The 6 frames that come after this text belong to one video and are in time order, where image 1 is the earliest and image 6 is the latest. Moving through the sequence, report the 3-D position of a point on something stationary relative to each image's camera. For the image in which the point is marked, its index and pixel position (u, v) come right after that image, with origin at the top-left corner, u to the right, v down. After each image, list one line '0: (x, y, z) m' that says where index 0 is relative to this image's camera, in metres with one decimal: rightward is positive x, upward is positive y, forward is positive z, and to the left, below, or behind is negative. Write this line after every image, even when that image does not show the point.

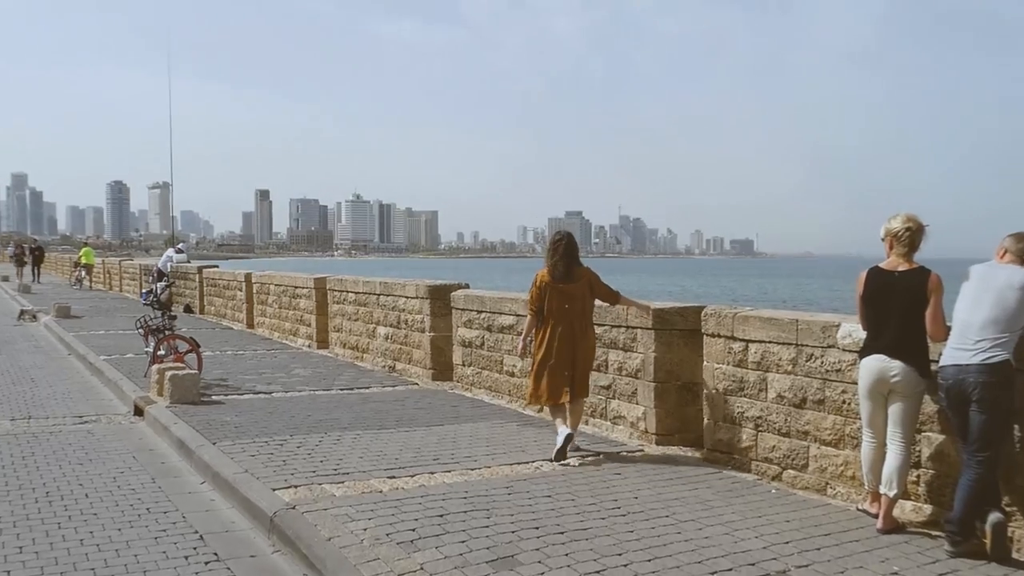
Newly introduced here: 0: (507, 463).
0: (0.0, -1.4, +7.3) m
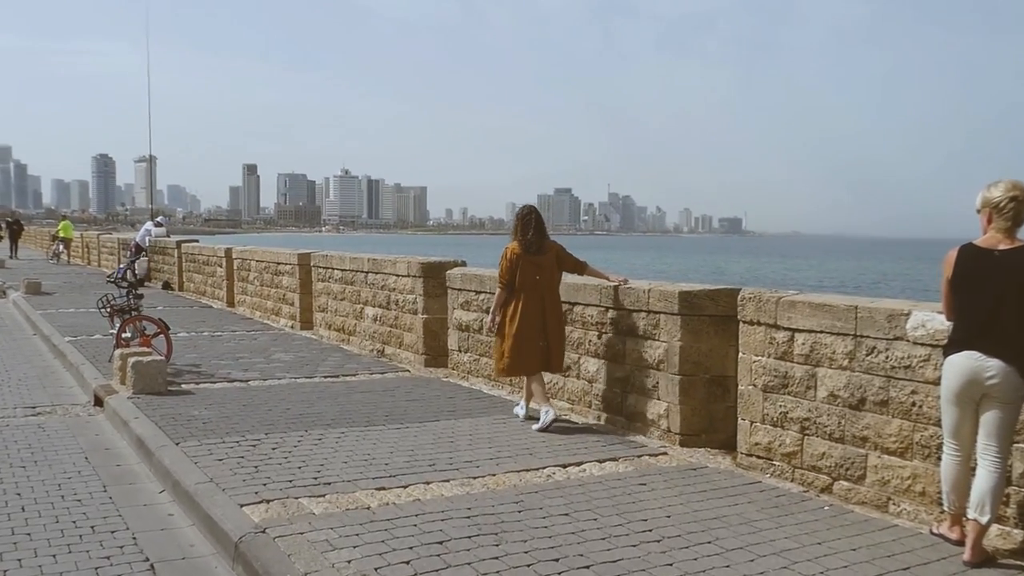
0: (0.0, -1.3, +6.3) m
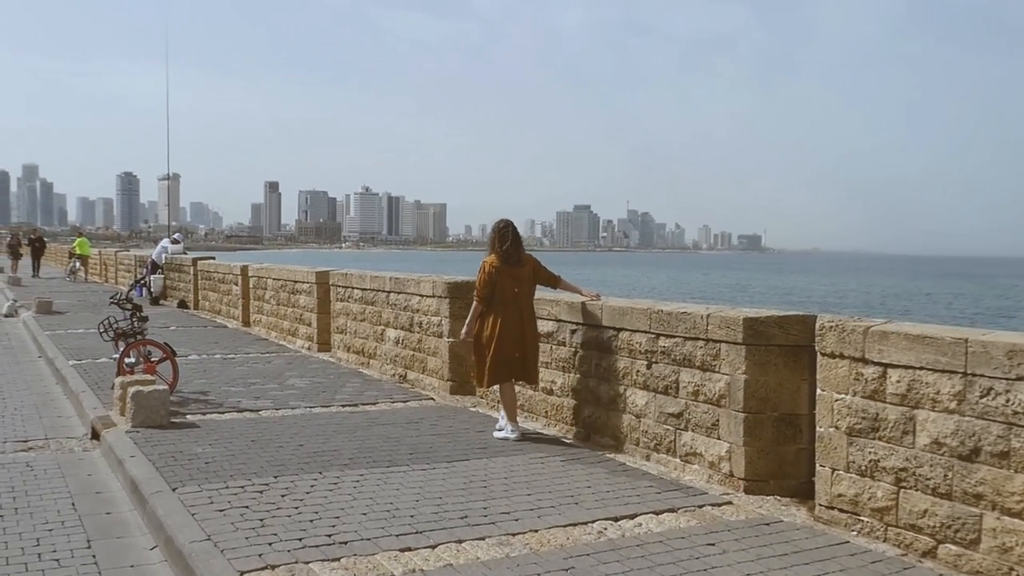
0: (+0.3, -1.4, +5.4) m
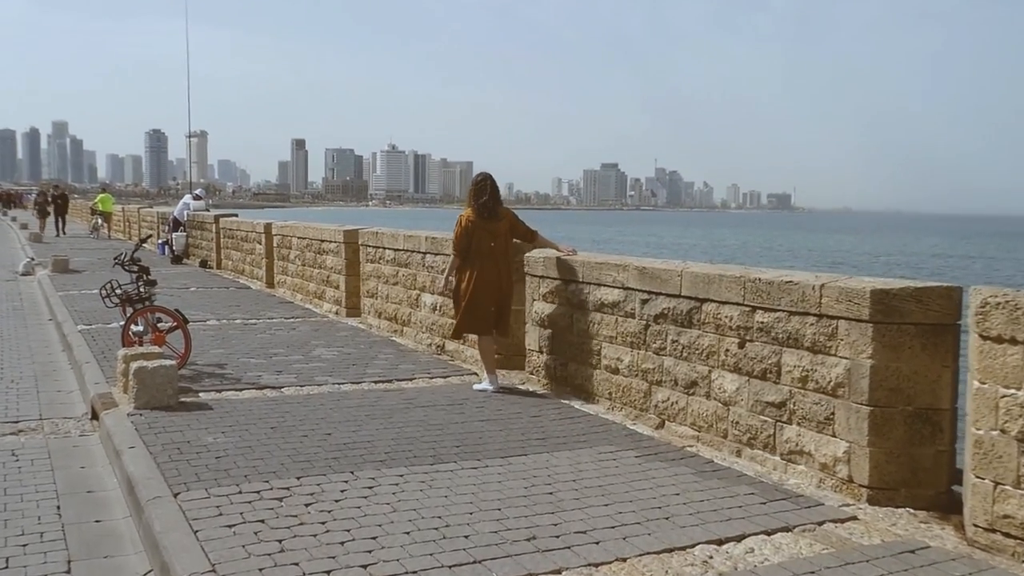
0: (+0.7, -1.2, +4.3) m
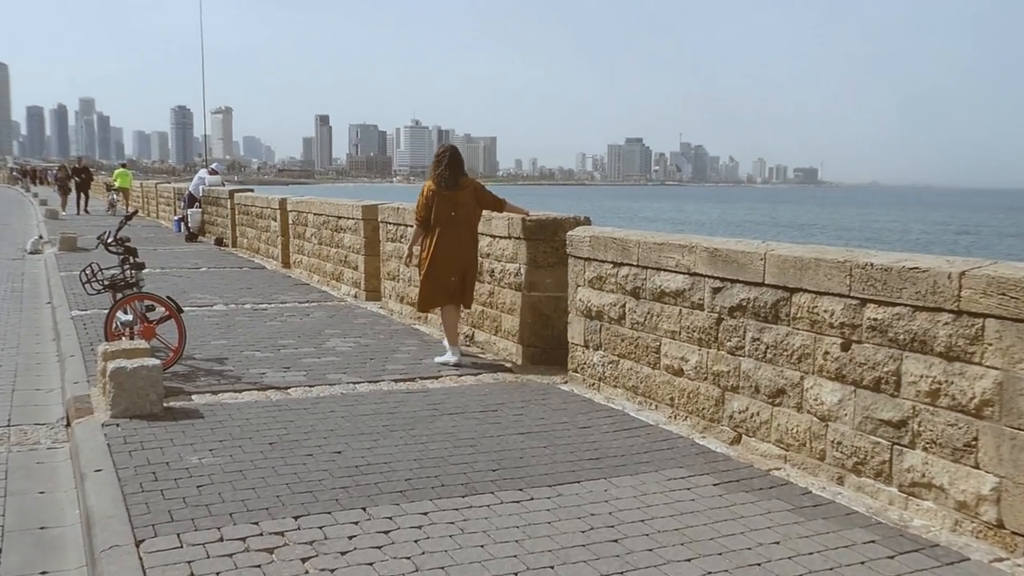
0: (+0.9, -1.2, +3.2) m
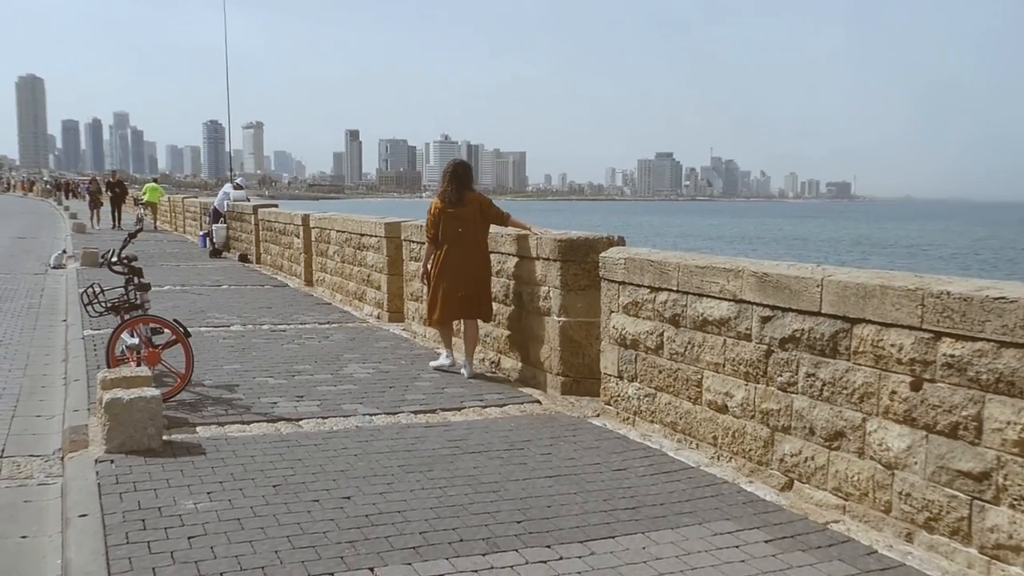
0: (+1.0, -1.3, +2.6) m
